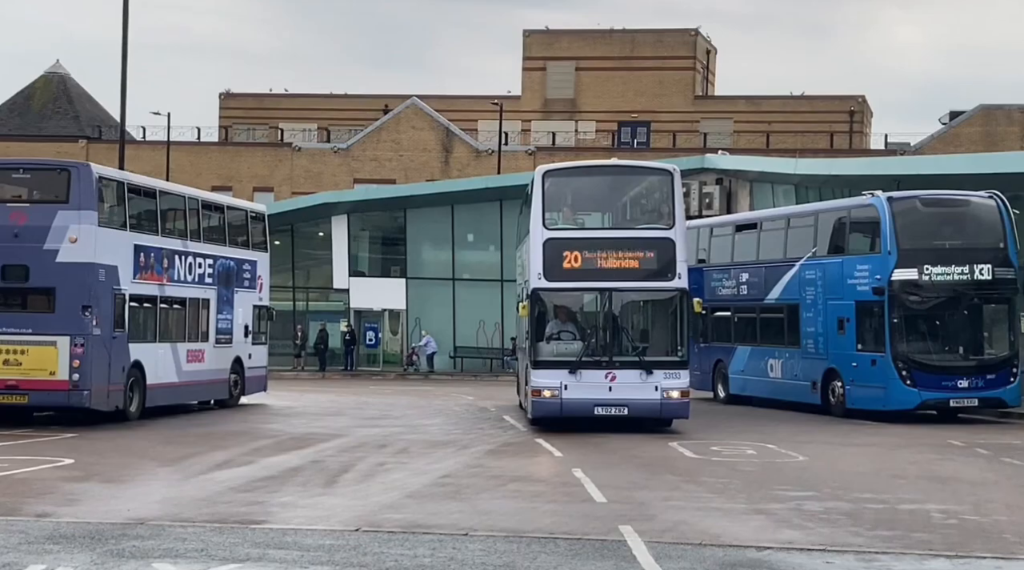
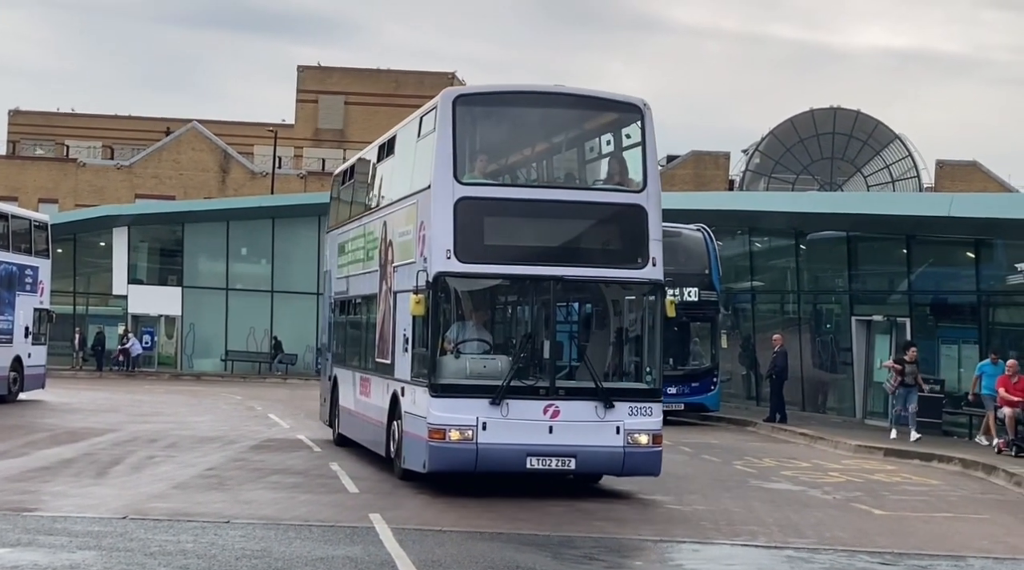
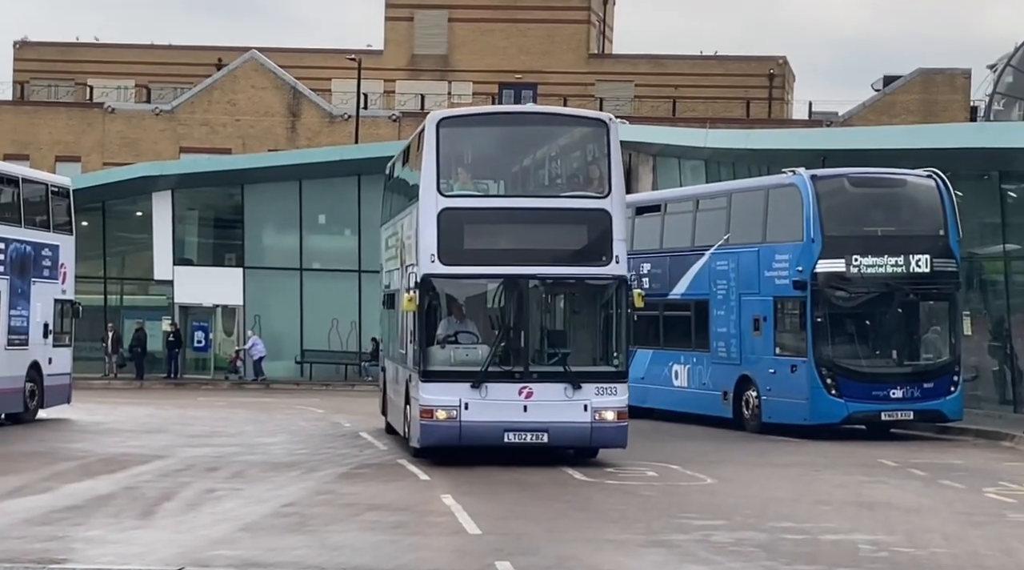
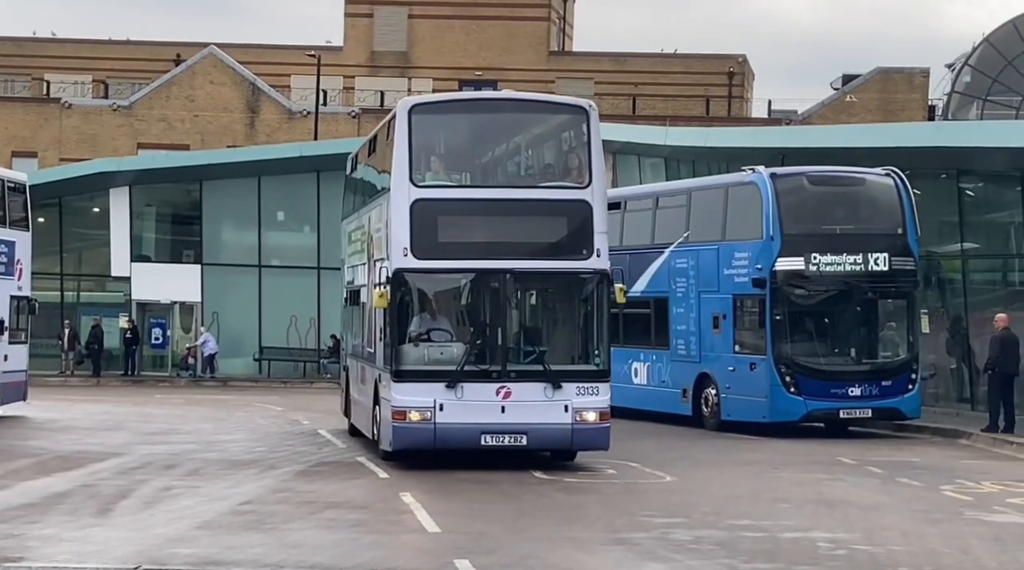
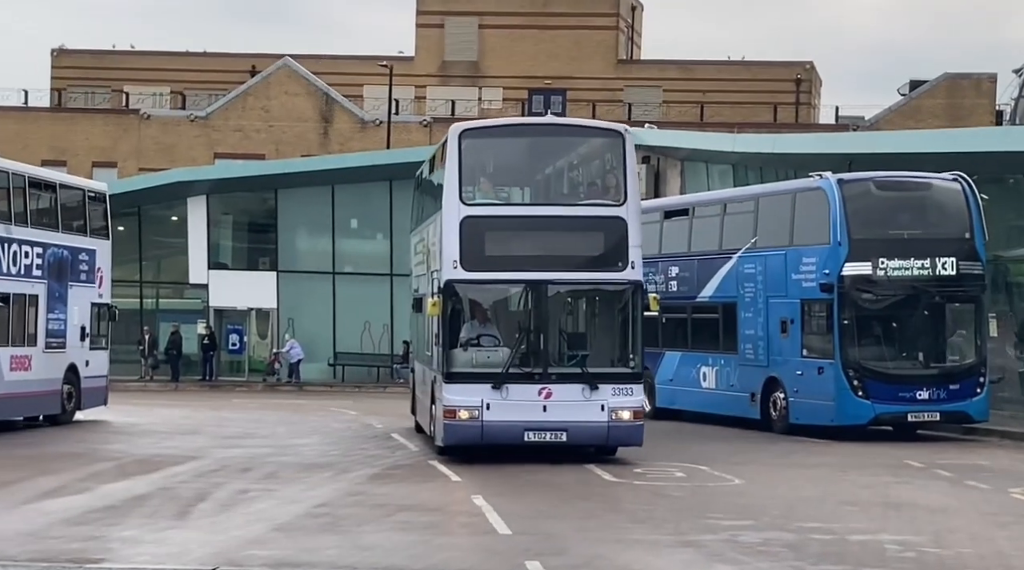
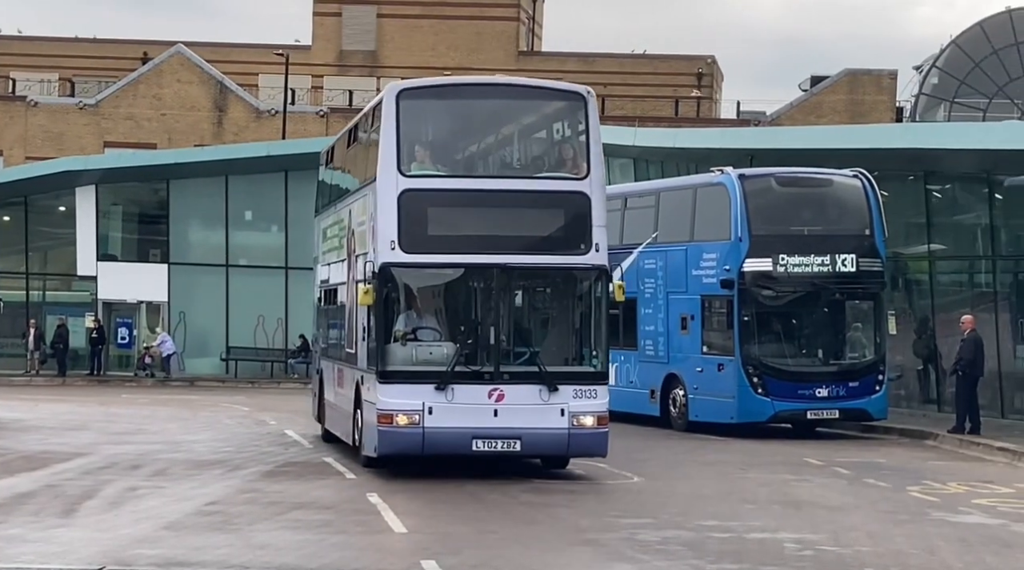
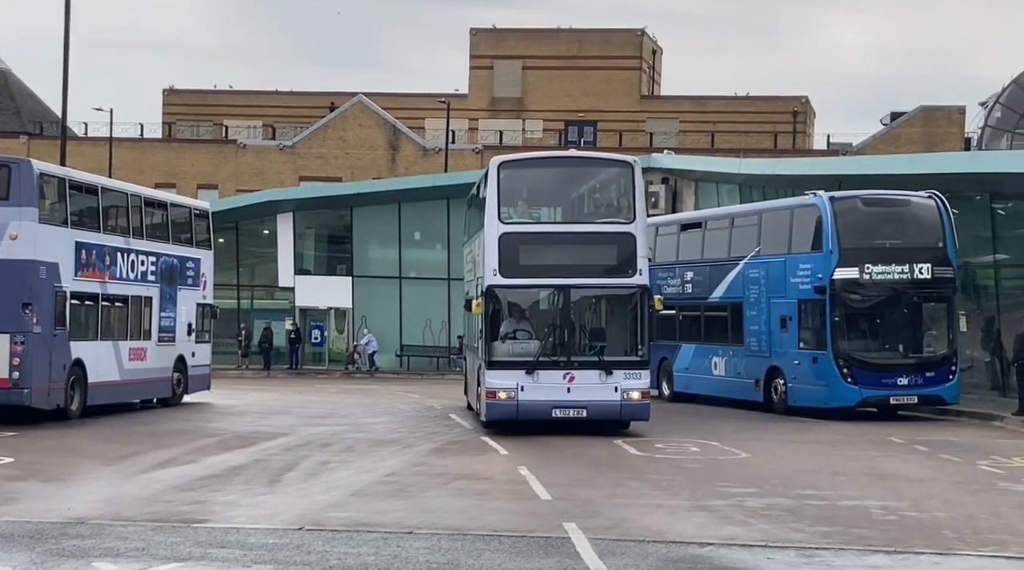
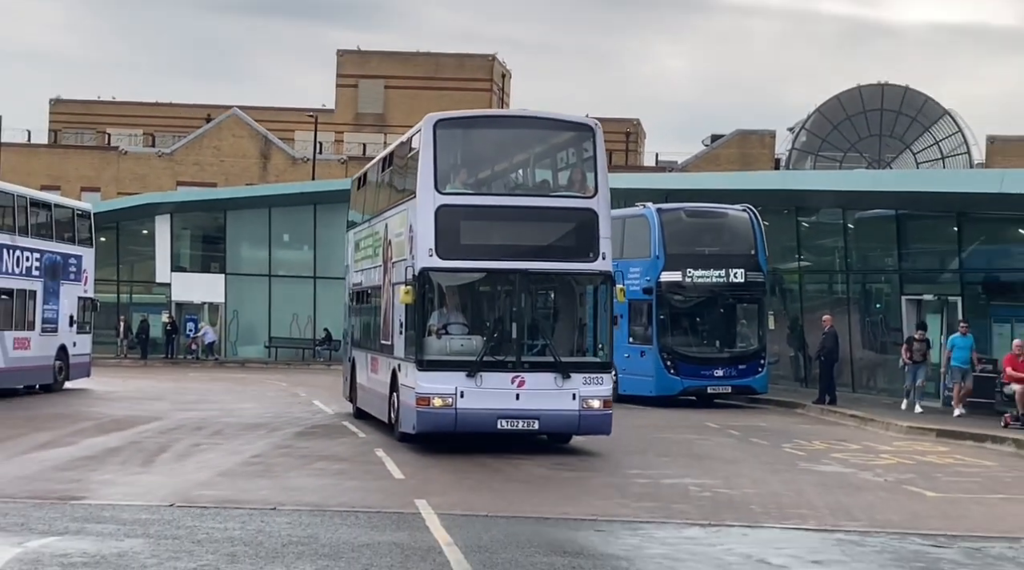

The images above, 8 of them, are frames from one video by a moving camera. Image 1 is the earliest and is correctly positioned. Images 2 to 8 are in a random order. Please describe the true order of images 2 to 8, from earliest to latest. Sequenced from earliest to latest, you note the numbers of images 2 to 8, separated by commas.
7, 5, 3, 4, 6, 8, 2
